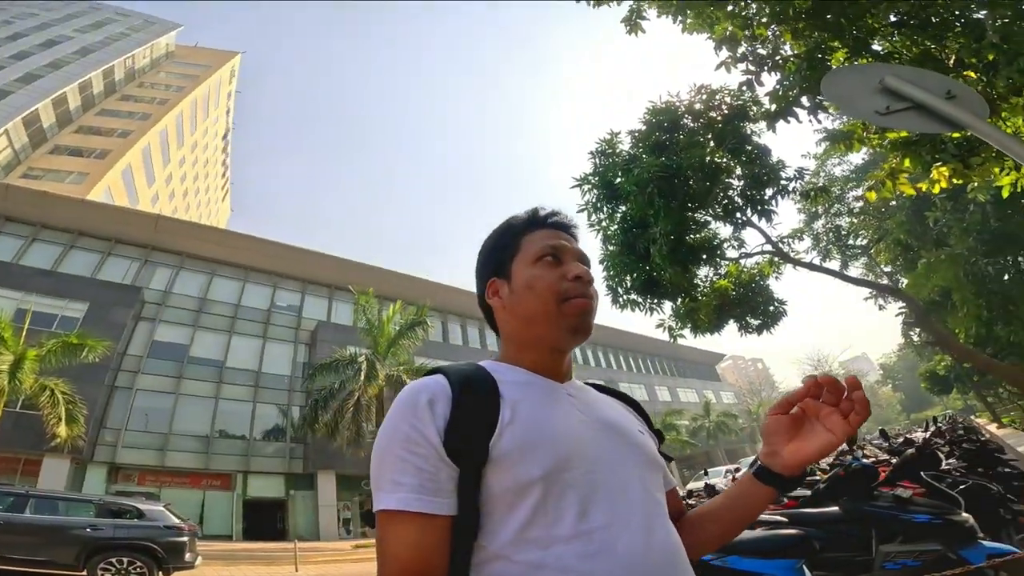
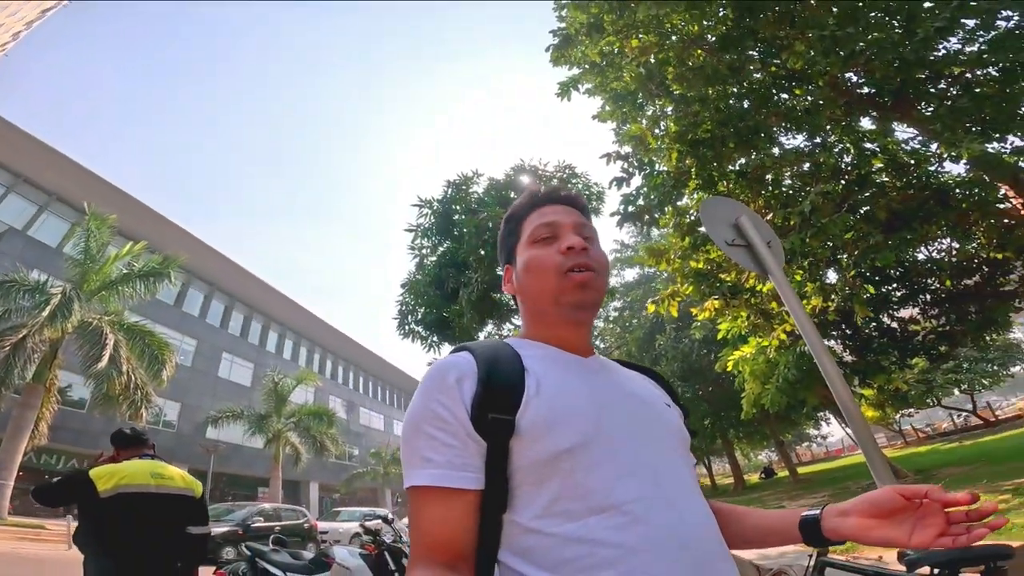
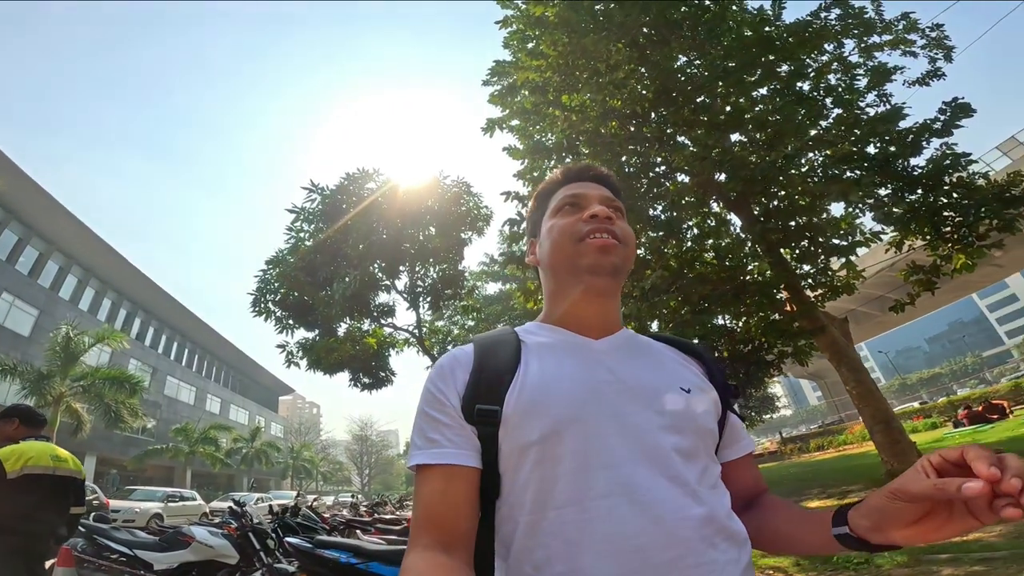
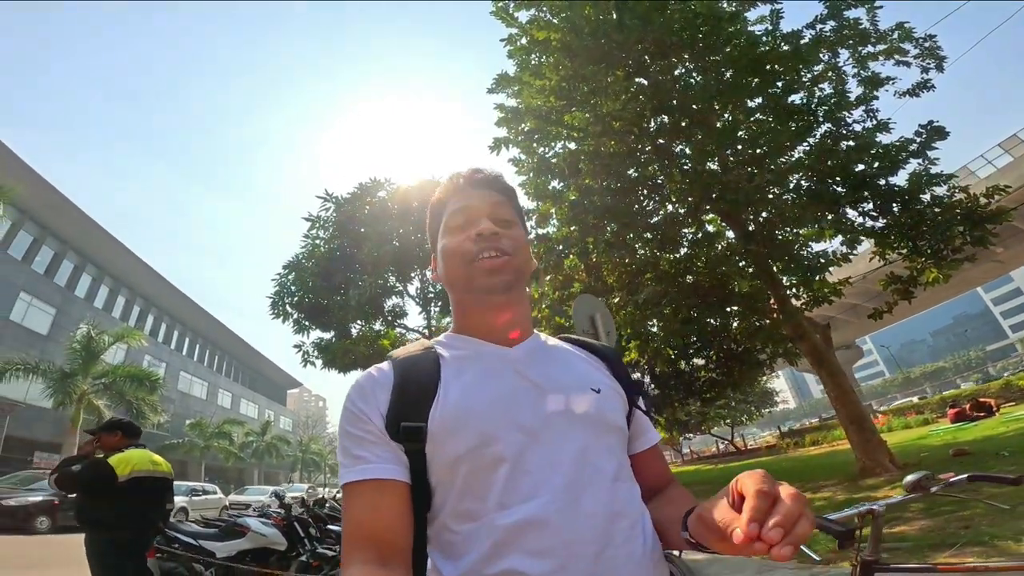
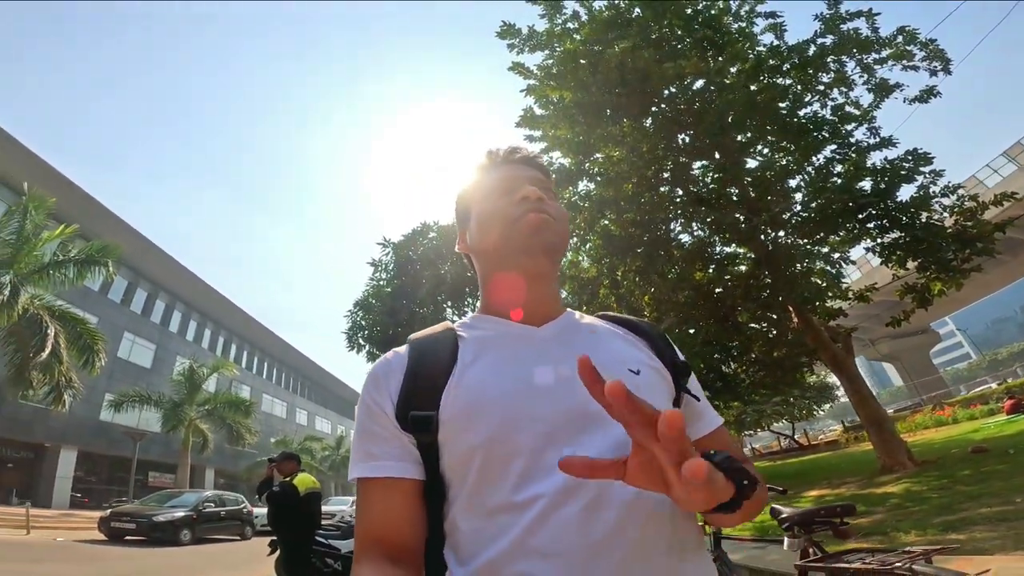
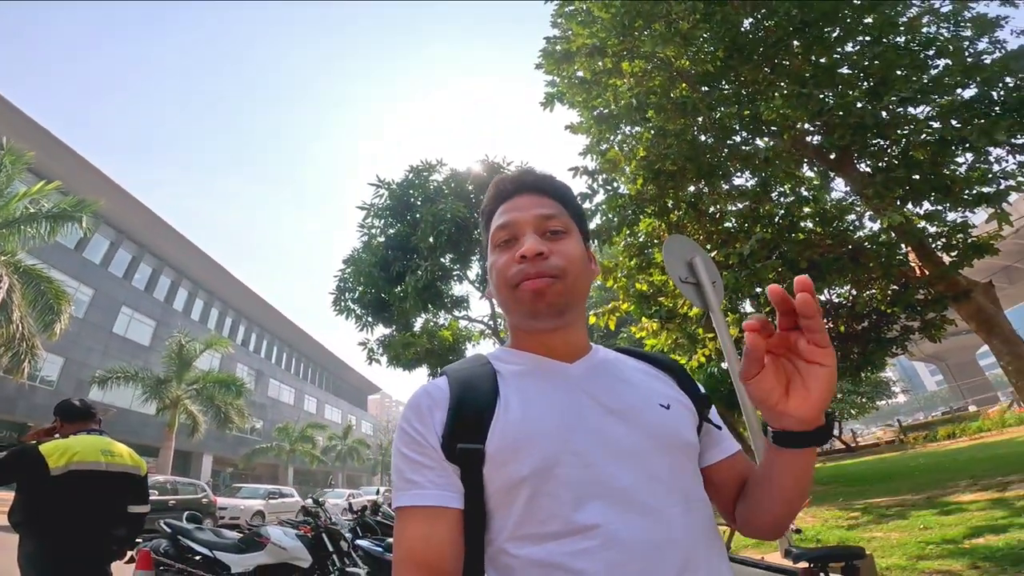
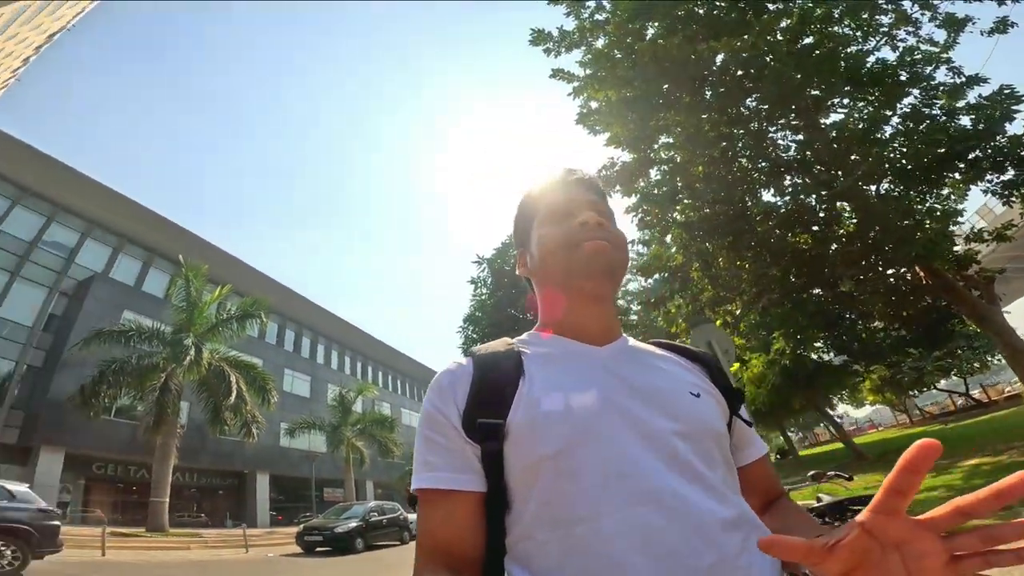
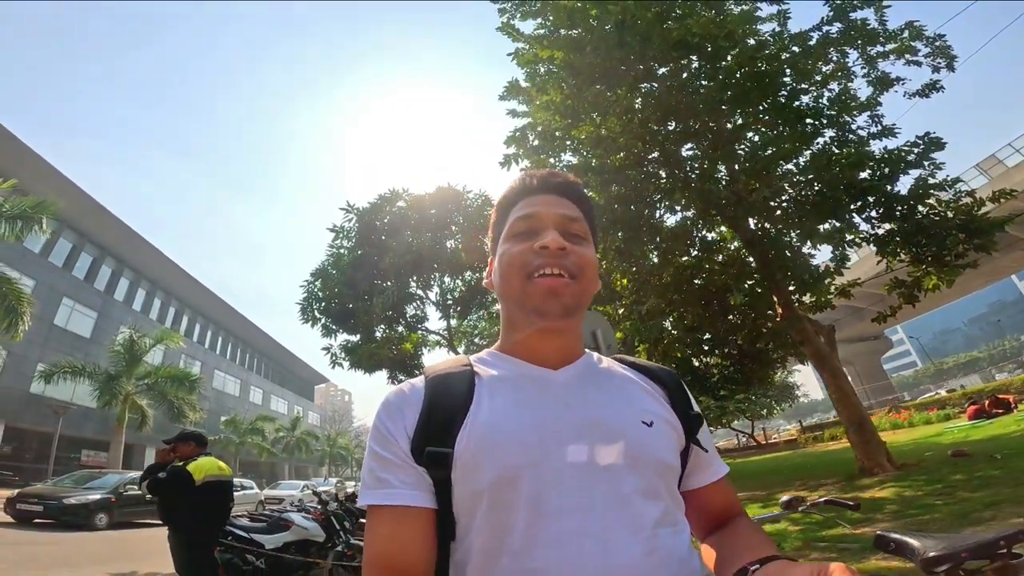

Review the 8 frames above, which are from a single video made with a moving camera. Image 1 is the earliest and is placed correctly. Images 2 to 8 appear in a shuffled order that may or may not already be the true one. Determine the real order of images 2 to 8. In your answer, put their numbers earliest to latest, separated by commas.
2, 6, 3, 4, 8, 5, 7
